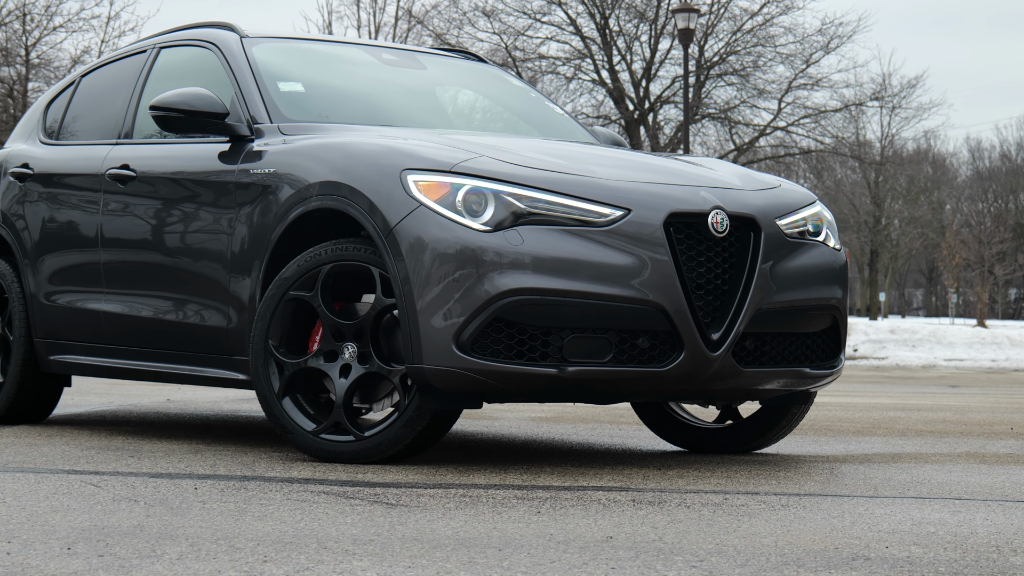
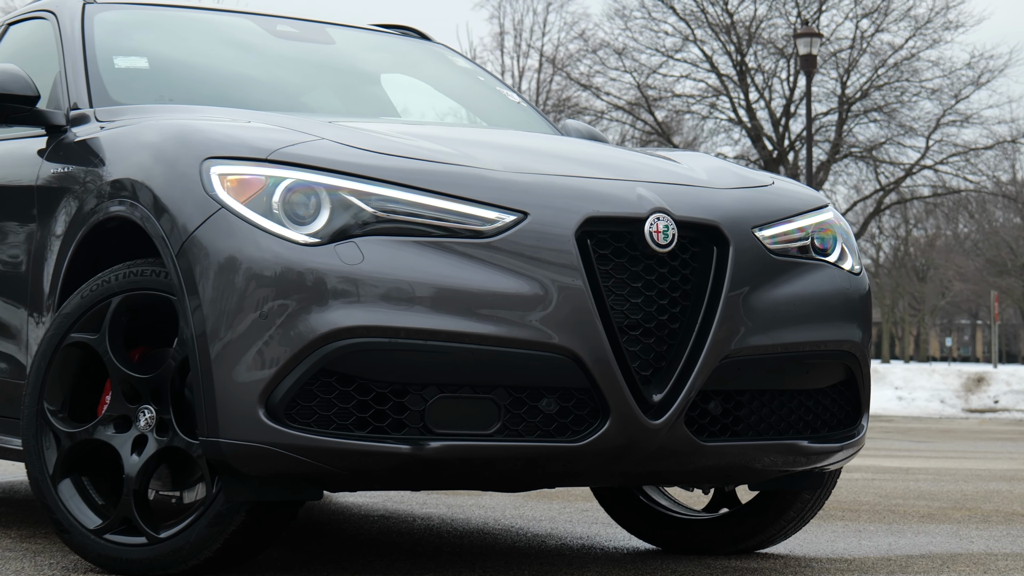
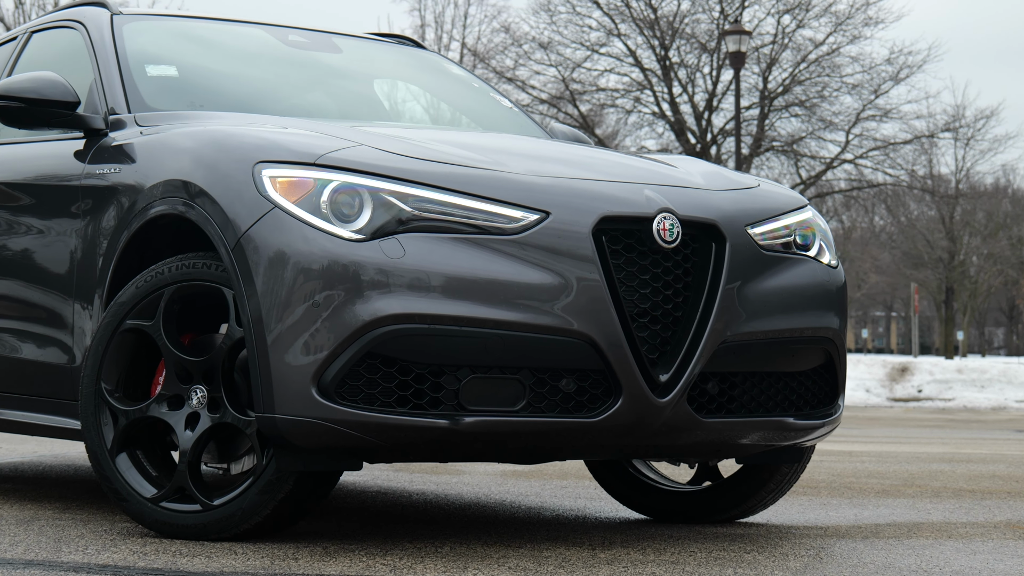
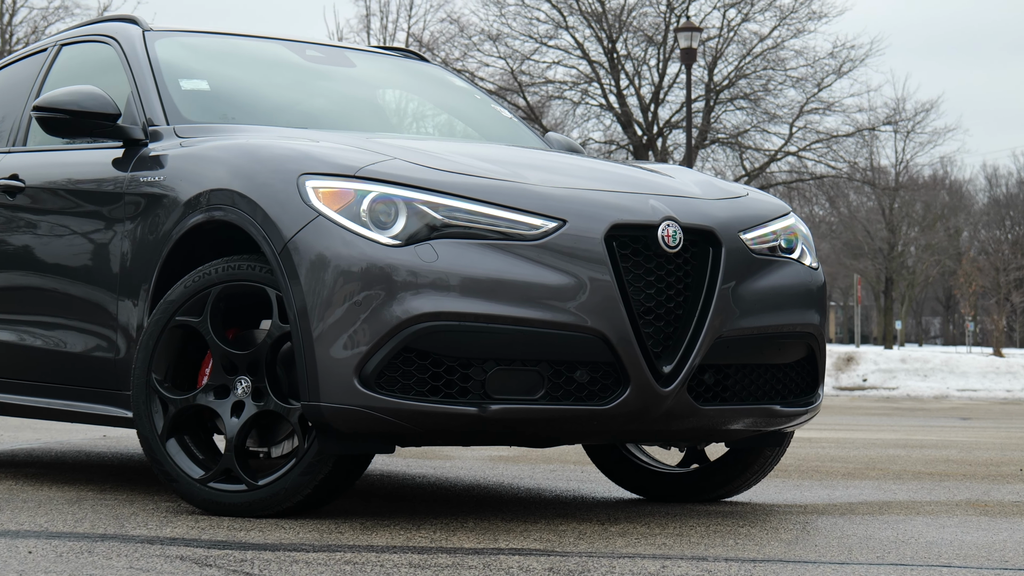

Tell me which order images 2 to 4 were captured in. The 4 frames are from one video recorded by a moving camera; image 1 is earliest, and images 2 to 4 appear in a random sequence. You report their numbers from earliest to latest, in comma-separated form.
4, 3, 2
